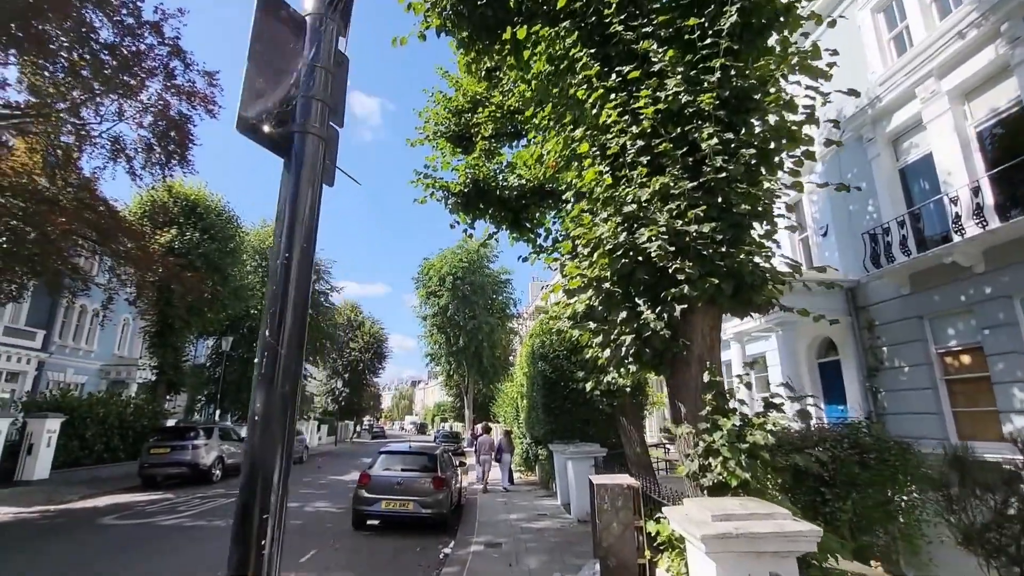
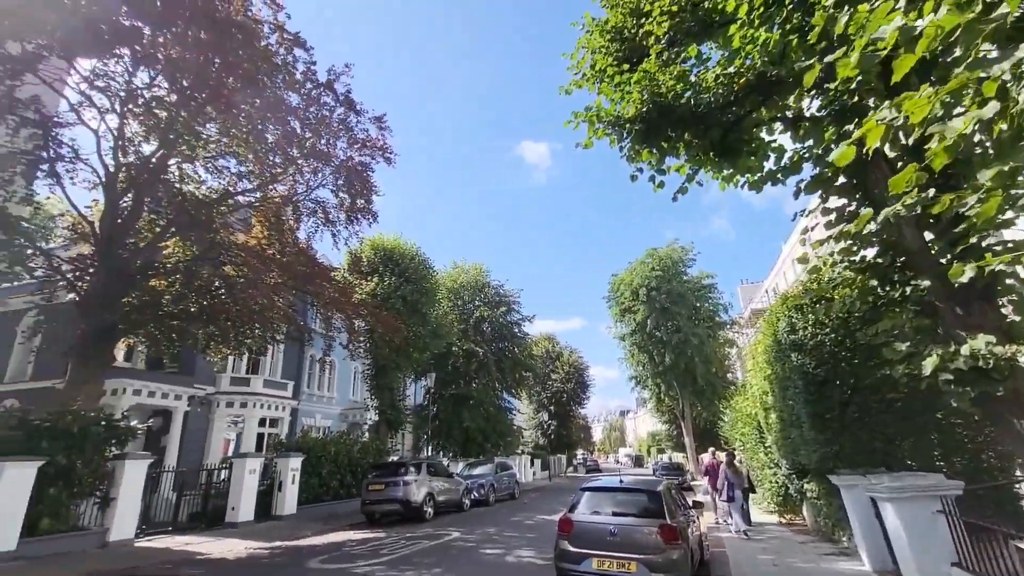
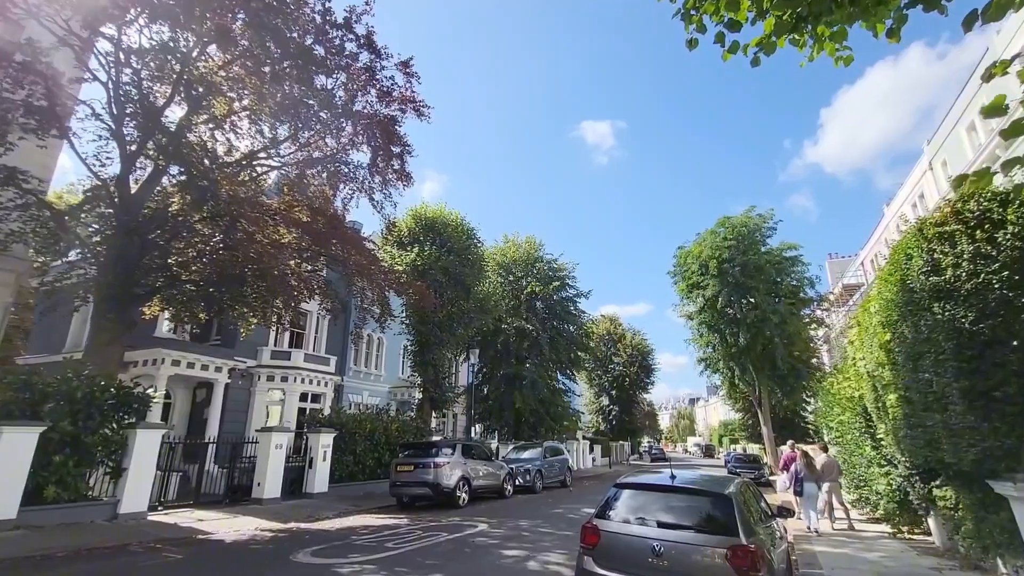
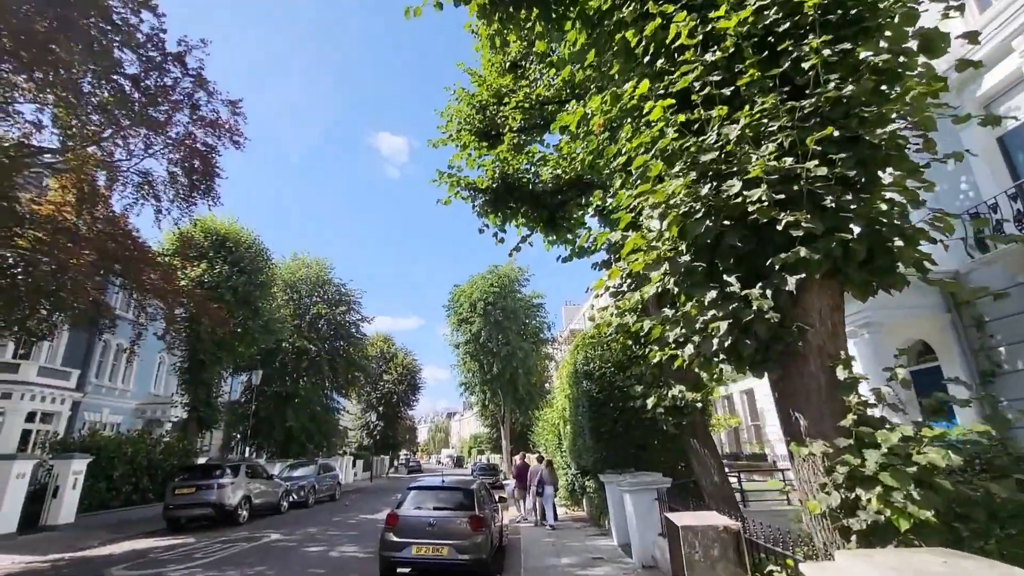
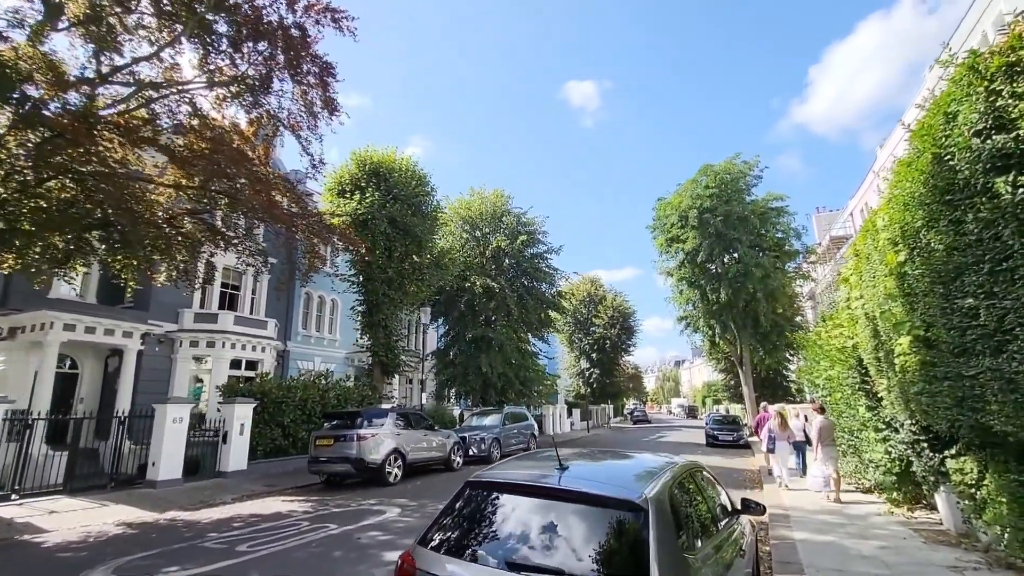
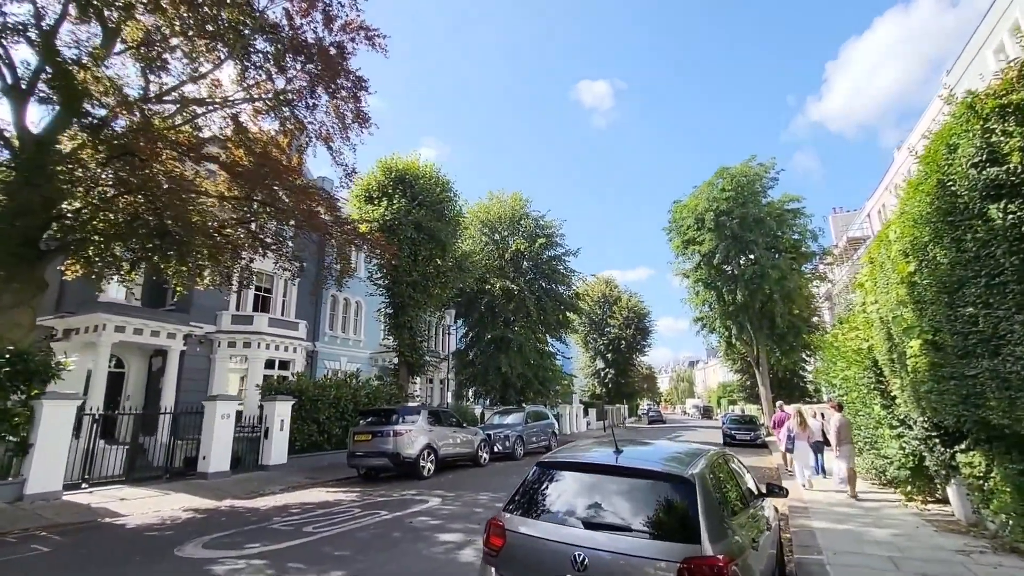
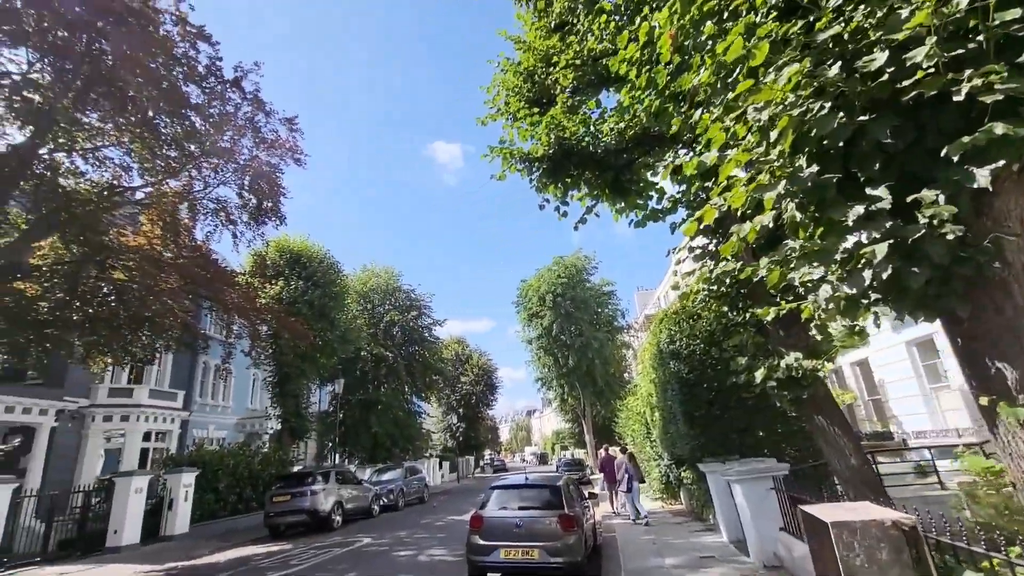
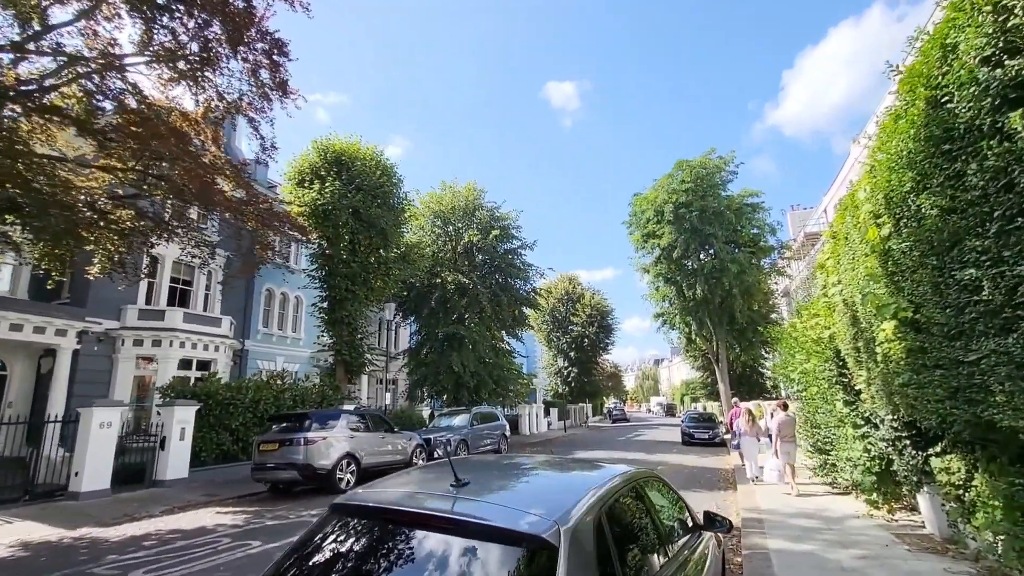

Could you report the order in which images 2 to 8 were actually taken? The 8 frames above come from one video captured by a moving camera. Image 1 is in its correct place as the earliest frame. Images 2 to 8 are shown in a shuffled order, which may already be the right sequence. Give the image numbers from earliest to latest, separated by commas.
4, 7, 2, 3, 6, 5, 8
